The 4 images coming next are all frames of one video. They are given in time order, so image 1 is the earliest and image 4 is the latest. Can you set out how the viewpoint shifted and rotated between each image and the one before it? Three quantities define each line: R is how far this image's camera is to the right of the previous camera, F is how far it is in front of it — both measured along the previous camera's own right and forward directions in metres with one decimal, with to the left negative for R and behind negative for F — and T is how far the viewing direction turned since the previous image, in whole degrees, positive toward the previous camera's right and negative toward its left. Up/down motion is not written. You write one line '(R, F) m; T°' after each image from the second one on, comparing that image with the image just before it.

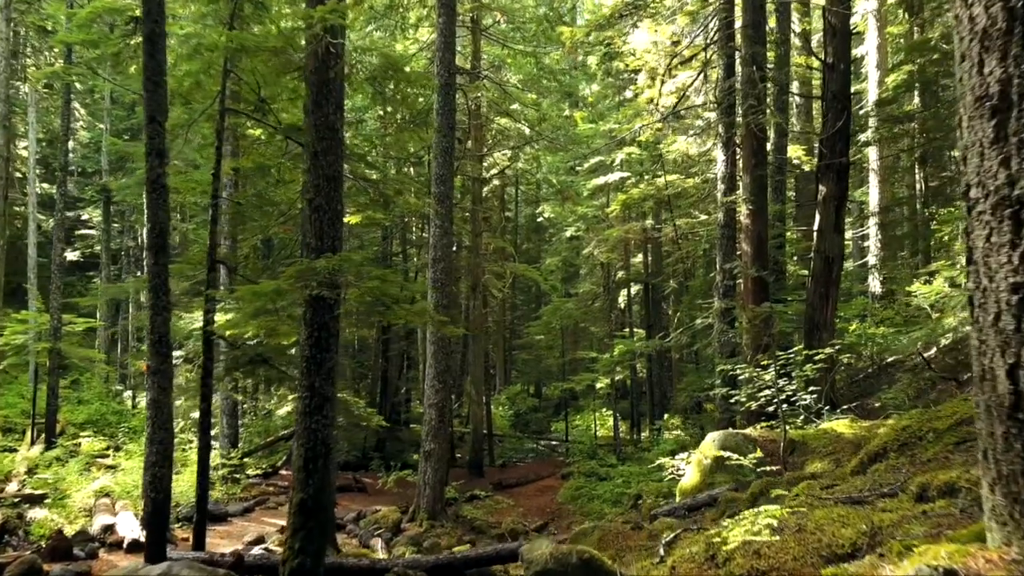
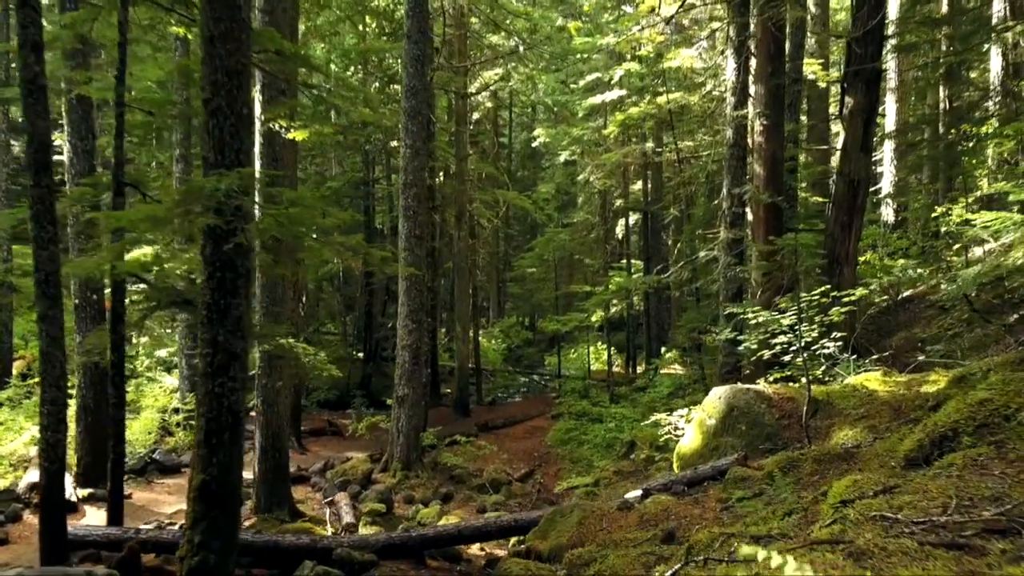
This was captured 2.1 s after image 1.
(+0.3, +1.4) m; 0°
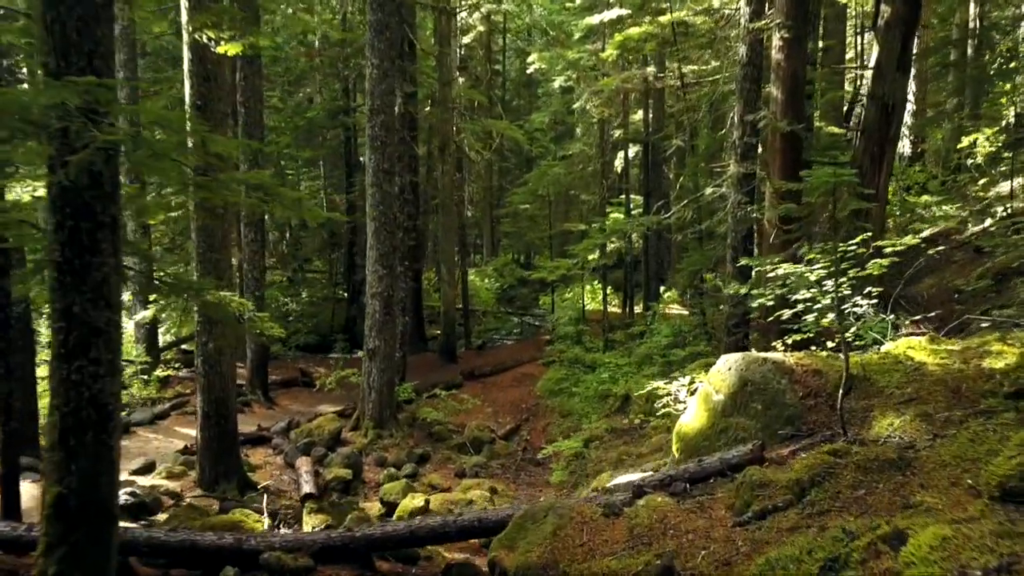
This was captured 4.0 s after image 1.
(+0.2, +1.2) m; 0°
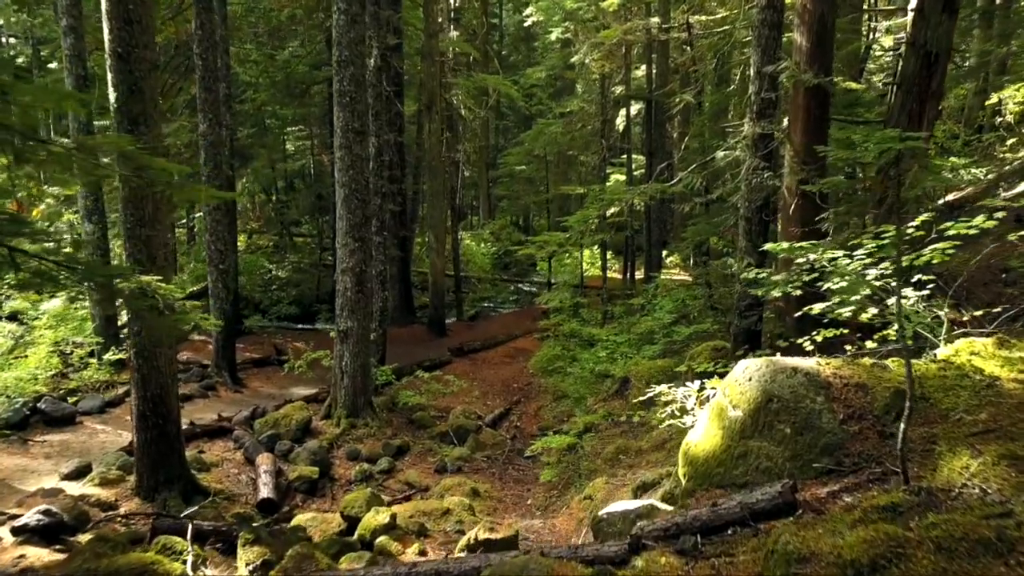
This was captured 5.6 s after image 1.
(+0.2, +1.1) m; 0°
